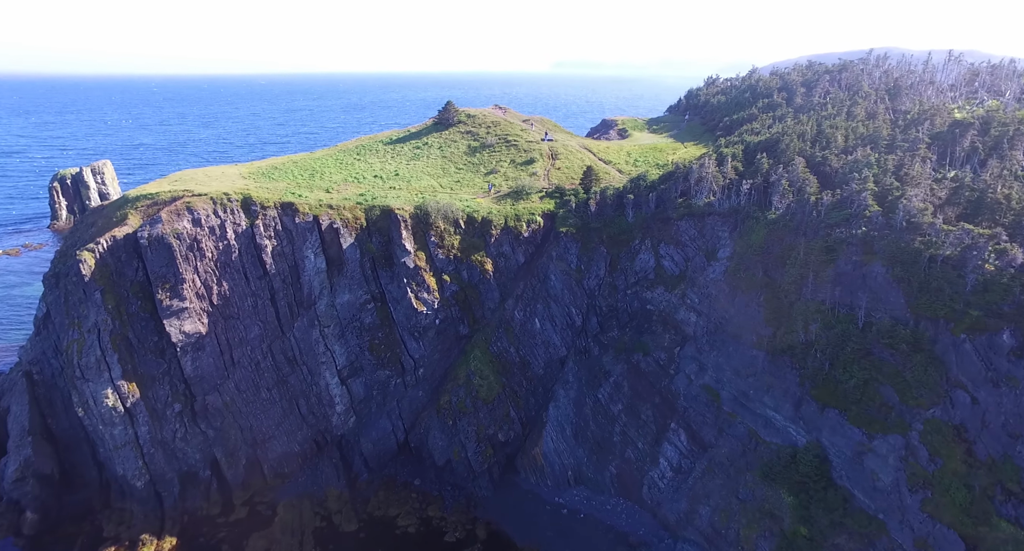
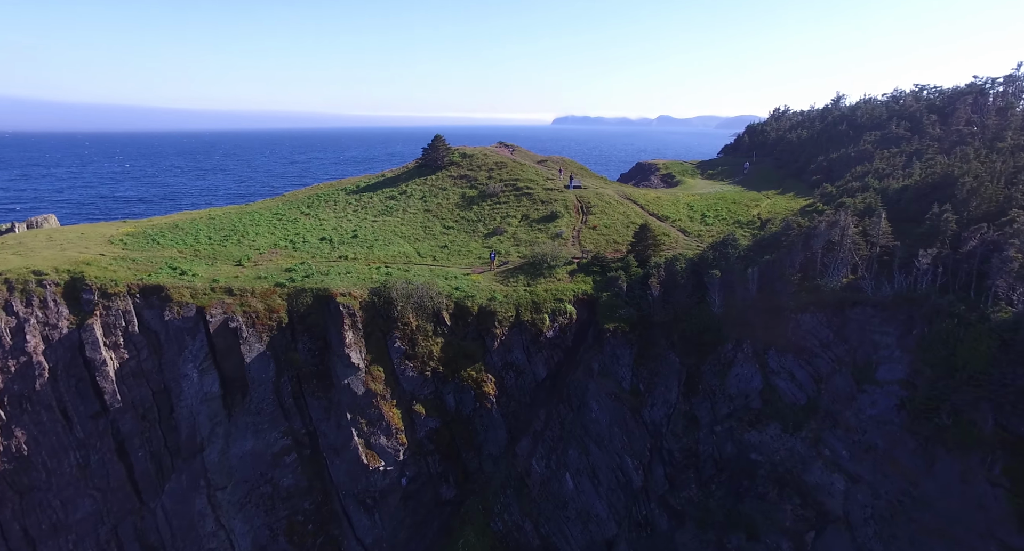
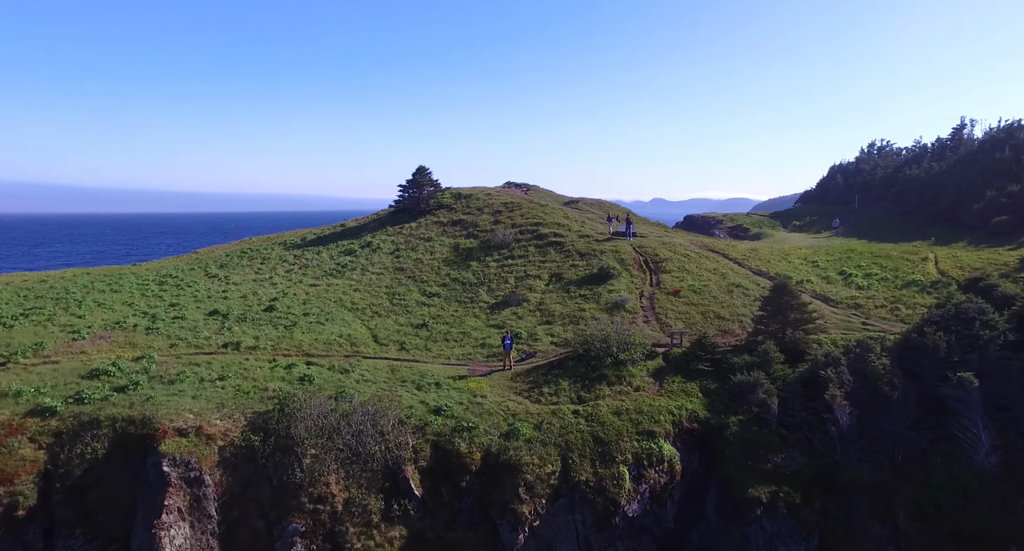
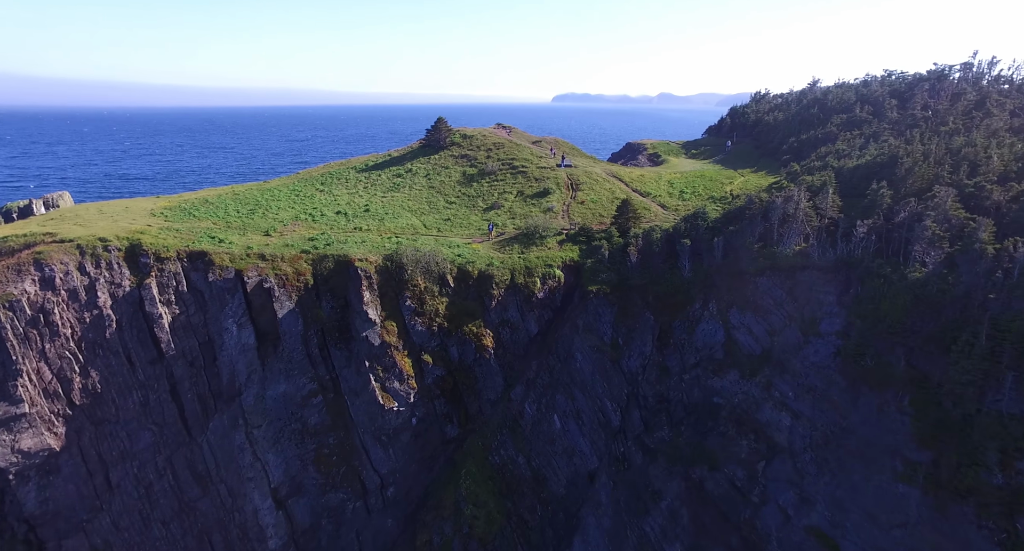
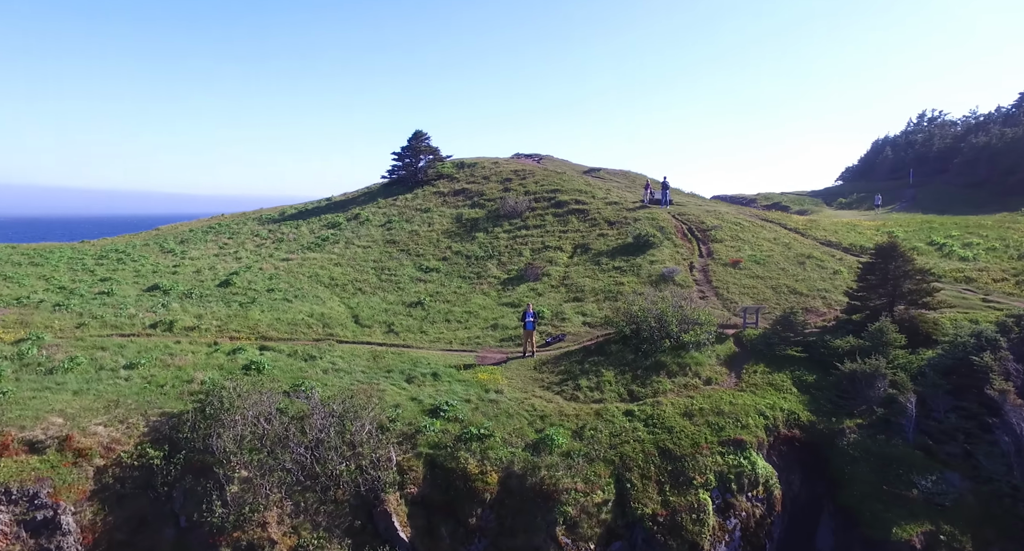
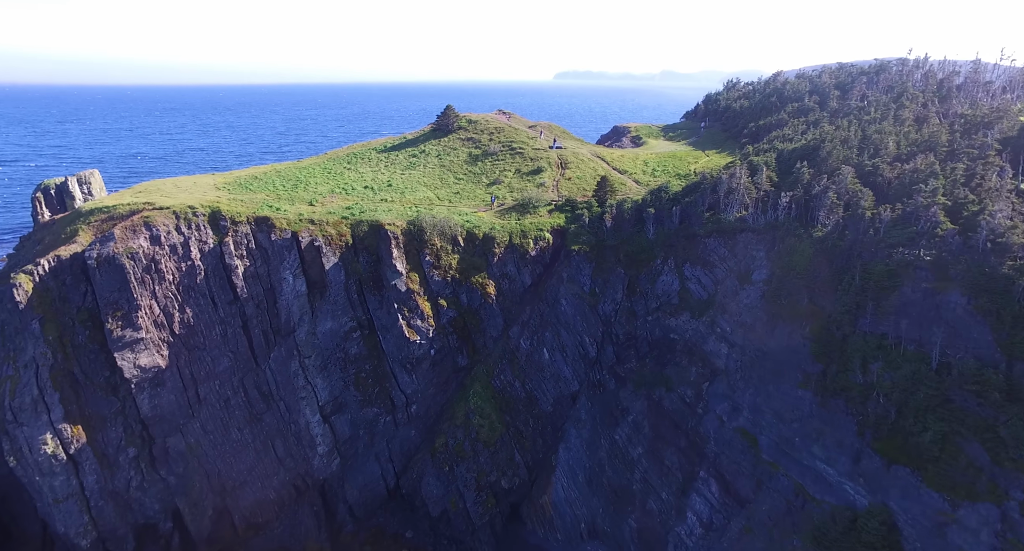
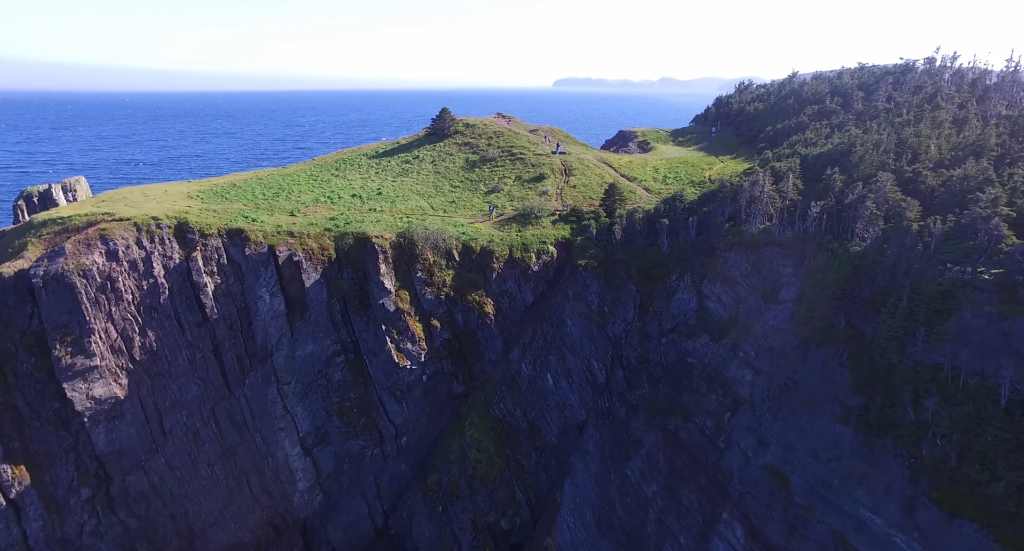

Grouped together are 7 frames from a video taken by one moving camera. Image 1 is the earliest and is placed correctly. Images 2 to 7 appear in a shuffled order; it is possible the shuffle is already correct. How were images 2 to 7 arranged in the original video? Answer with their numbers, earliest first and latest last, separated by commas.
6, 7, 4, 2, 3, 5
